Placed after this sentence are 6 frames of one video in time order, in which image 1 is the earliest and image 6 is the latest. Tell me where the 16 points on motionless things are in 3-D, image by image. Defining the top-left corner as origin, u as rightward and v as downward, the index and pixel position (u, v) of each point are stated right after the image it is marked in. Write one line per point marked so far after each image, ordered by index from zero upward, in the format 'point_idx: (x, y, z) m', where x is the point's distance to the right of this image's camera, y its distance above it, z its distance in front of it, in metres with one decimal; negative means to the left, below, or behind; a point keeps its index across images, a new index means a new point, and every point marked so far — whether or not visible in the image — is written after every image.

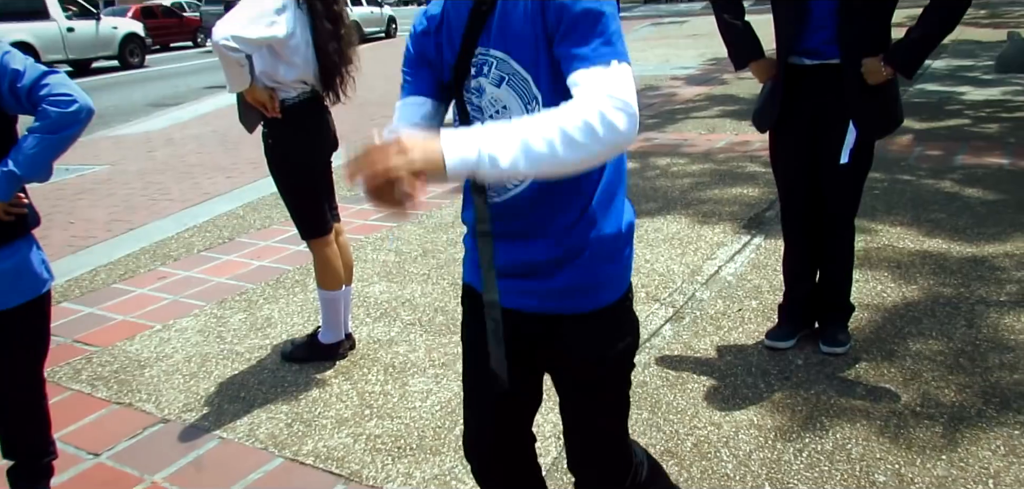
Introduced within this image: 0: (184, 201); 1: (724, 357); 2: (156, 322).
0: (-2.6, +0.3, +6.6) m
1: (+0.8, -0.4, +3.1) m
2: (-1.7, -0.4, +4.0) m
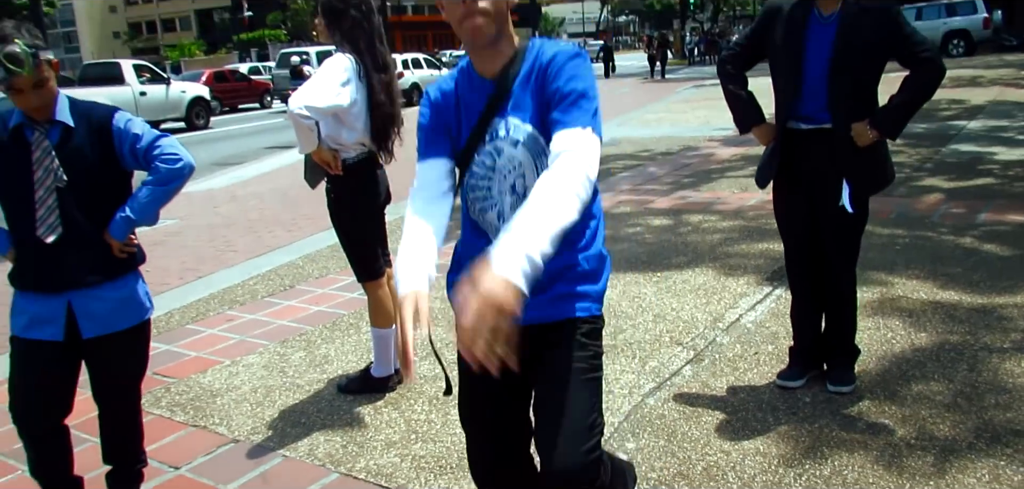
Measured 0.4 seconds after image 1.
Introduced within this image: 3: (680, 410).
0: (-2.3, -0.1, +7.1) m
1: (+0.9, -0.6, +3.4) m
2: (-1.6, -0.6, +4.4) m
3: (+0.7, -0.7, +3.3) m
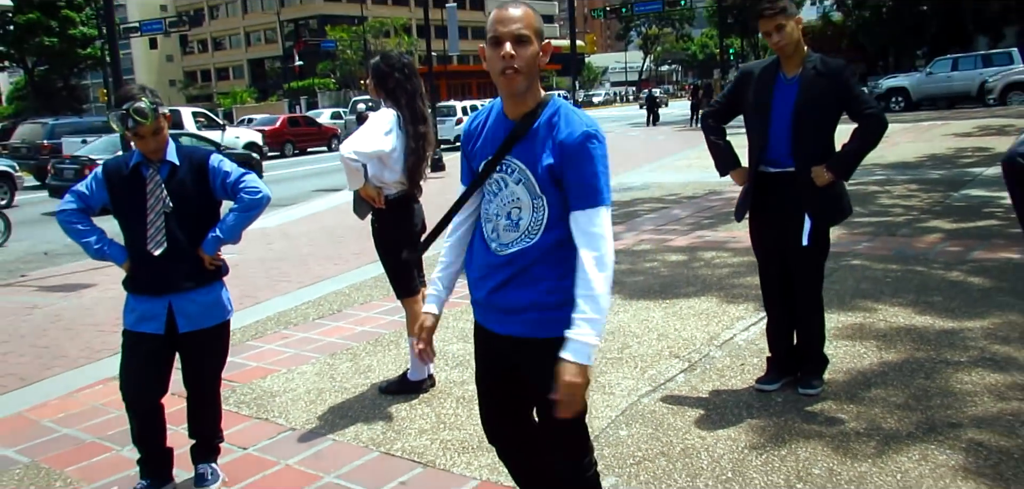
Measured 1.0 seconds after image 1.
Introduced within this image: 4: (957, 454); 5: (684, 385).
0: (-2.0, -0.4, +7.8) m
1: (+1.0, -0.7, +3.9) m
2: (-1.4, -0.8, +5.1) m
3: (+0.7, -0.8, +3.8) m
4: (+1.7, -0.8, +3.2) m
5: (+0.9, -0.7, +4.1) m
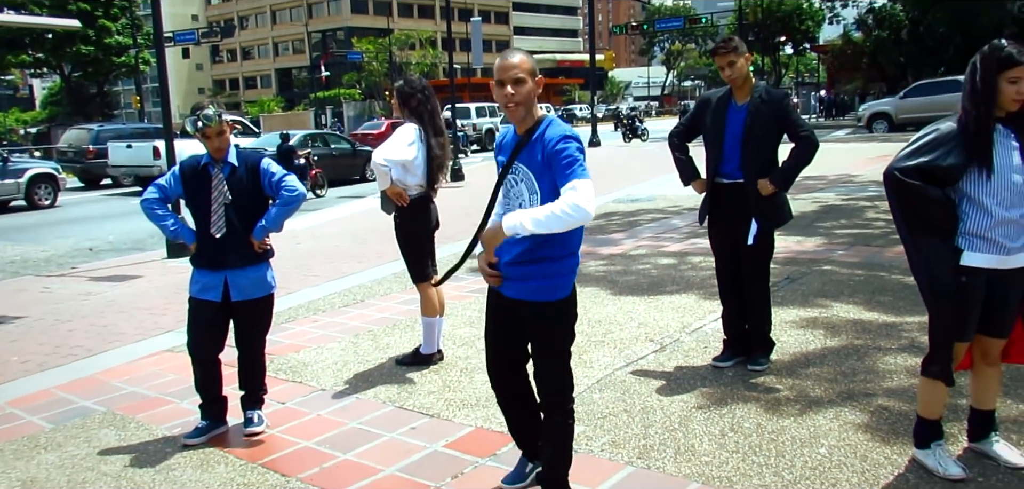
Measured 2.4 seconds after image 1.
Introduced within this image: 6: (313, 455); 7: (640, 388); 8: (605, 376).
0: (-1.9, -0.3, +8.6) m
1: (+0.9, -0.7, +4.6) m
2: (-1.4, -0.7, +5.9) m
3: (+0.7, -0.7, +4.5) m
4: (+1.7, -0.8, +3.9) m
5: (+0.8, -0.7, +4.8) m
6: (-0.9, -1.0, +3.8) m
7: (+0.7, -0.8, +4.3) m
8: (+0.5, -0.7, +4.6) m
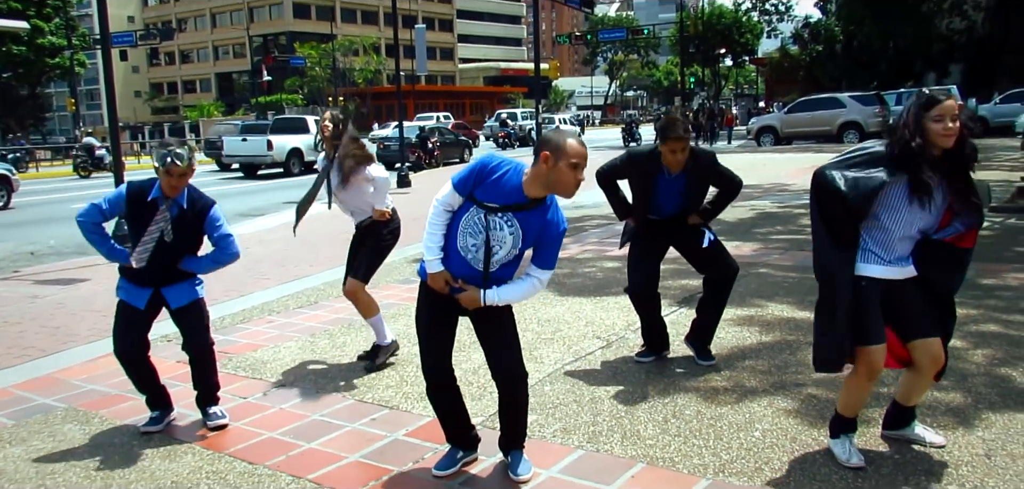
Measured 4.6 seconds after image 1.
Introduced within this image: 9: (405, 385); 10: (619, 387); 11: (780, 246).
0: (-2.5, -0.4, +8.7) m
1: (+0.7, -0.7, +4.9) m
2: (-1.8, -0.7, +6.0) m
3: (+0.4, -0.7, +4.8) m
4: (+1.4, -0.8, +4.2) m
5: (+0.5, -0.7, +5.1) m
6: (-1.1, -1.0, +4.0) m
7: (+0.4, -0.8, +4.6) m
8: (+0.2, -0.7, +4.9) m
9: (-0.6, -0.8, +4.8) m
10: (+0.6, -0.8, +4.5) m
11: (+2.8, 0.0, +8.7) m
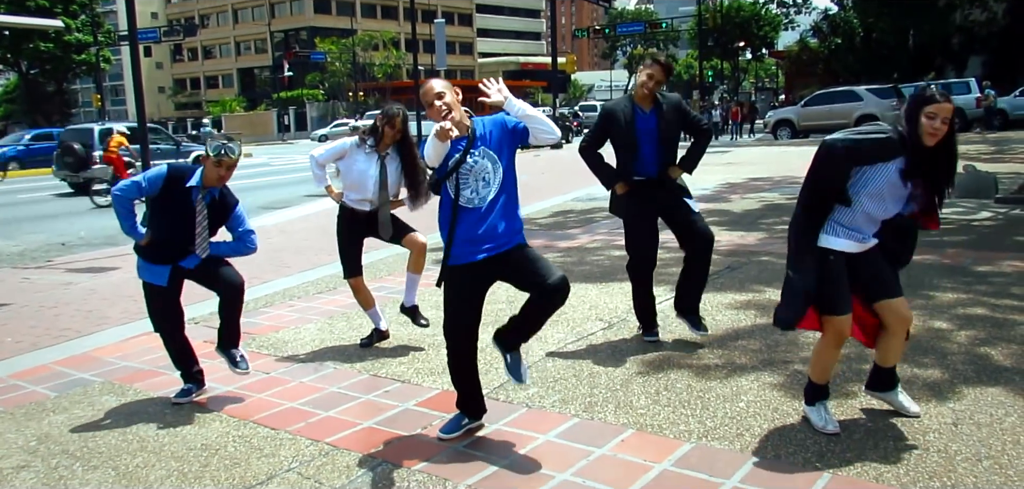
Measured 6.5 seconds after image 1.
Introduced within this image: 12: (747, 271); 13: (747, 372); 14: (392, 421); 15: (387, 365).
0: (-2.3, -0.3, +9.0) m
1: (+0.7, -0.6, +5.2) m
2: (-1.7, -0.6, +6.3) m
3: (+0.5, -0.7, +5.1) m
4: (+1.5, -0.7, +4.5) m
5: (+0.6, -0.6, +5.4) m
6: (-1.1, -0.9, +4.3) m
7: (+0.5, -0.7, +4.9) m
8: (+0.3, -0.6, +5.2) m
9: (-0.6, -0.7, +5.1) m
10: (+0.6, -0.7, +4.8) m
11: (+2.9, +0.1, +8.9) m
12: (+2.0, -0.2, +7.2) m
13: (+1.3, -0.7, +4.5) m
14: (-0.6, -0.9, +4.1) m
15: (-0.8, -0.7, +5.1) m
